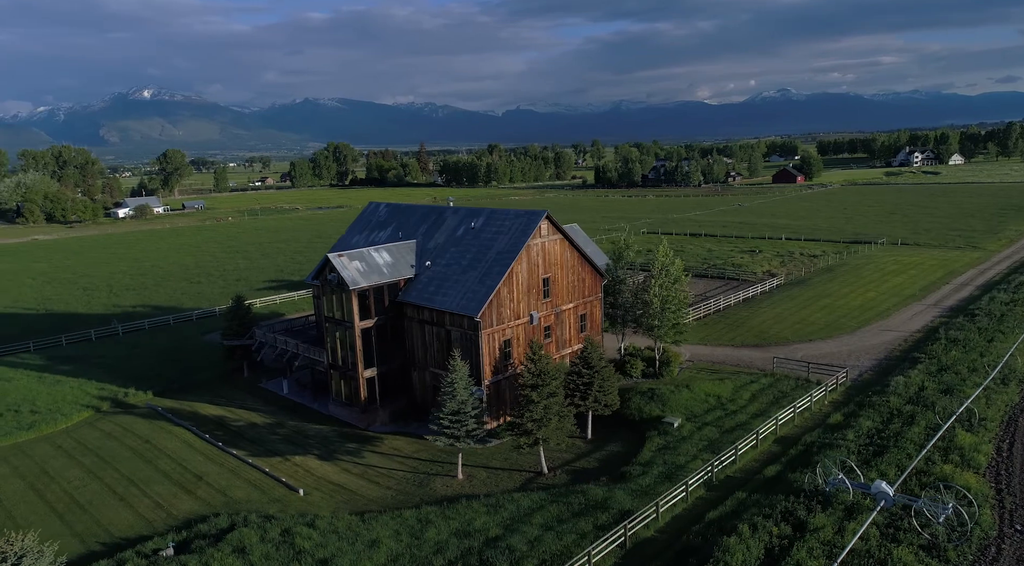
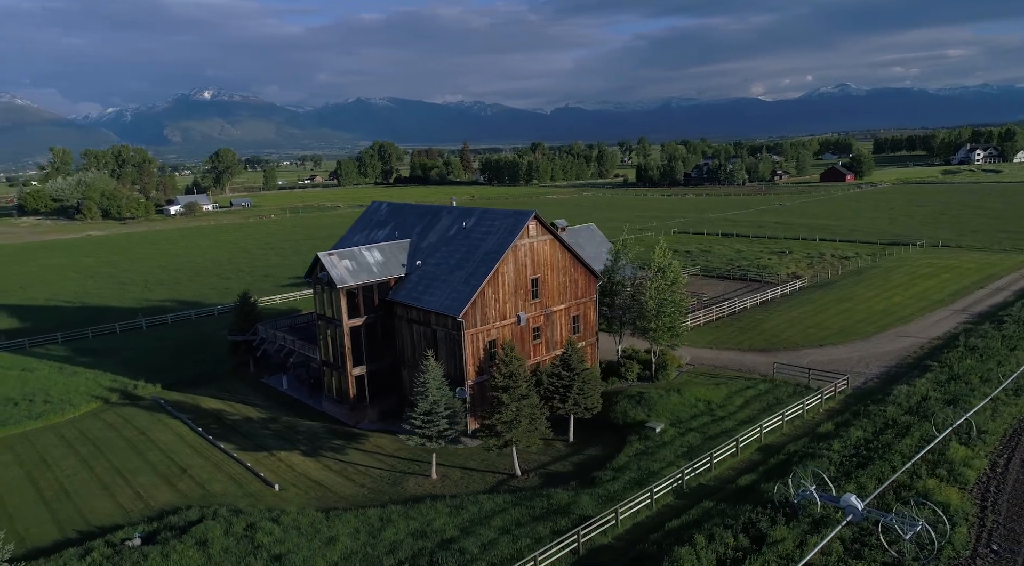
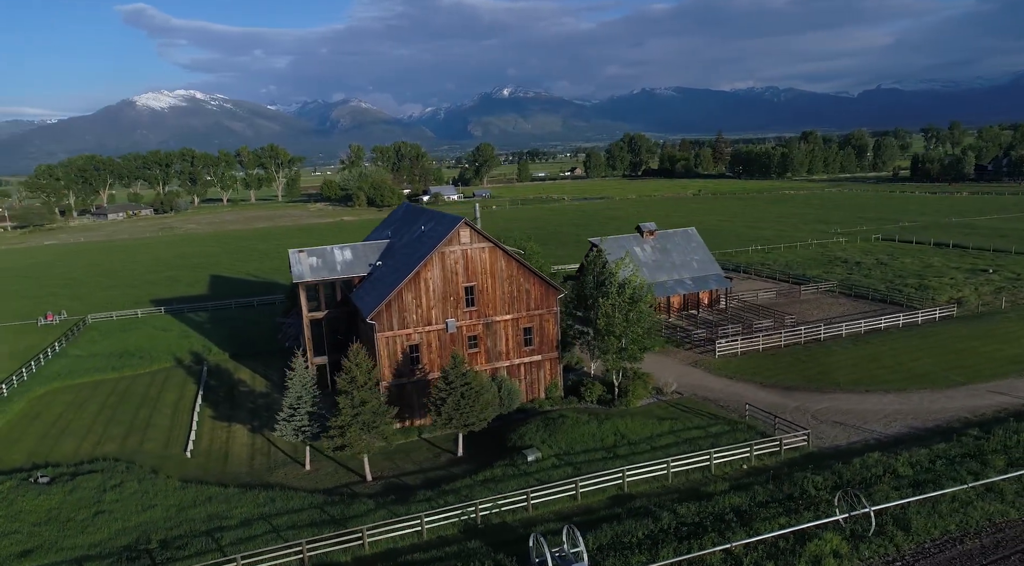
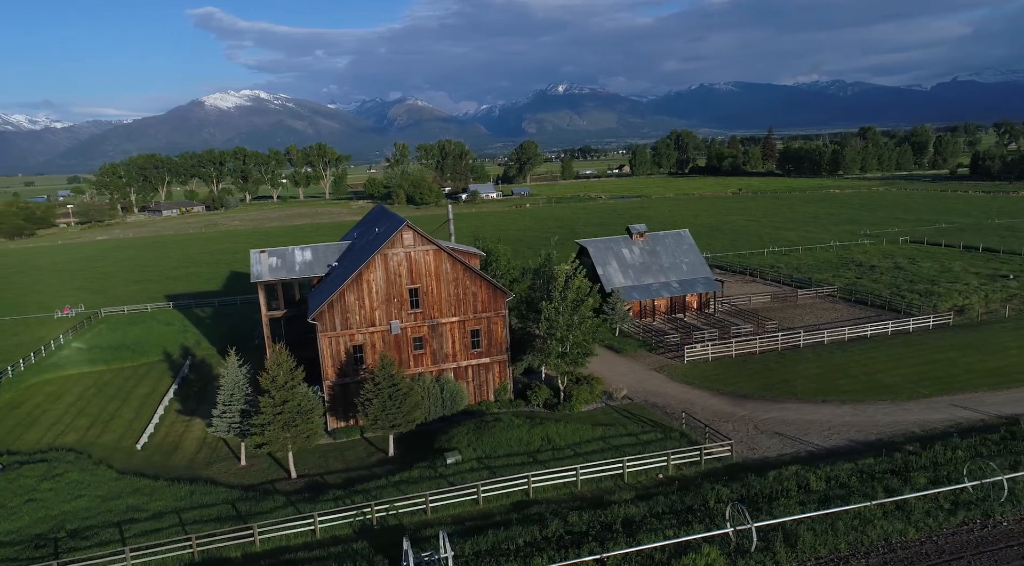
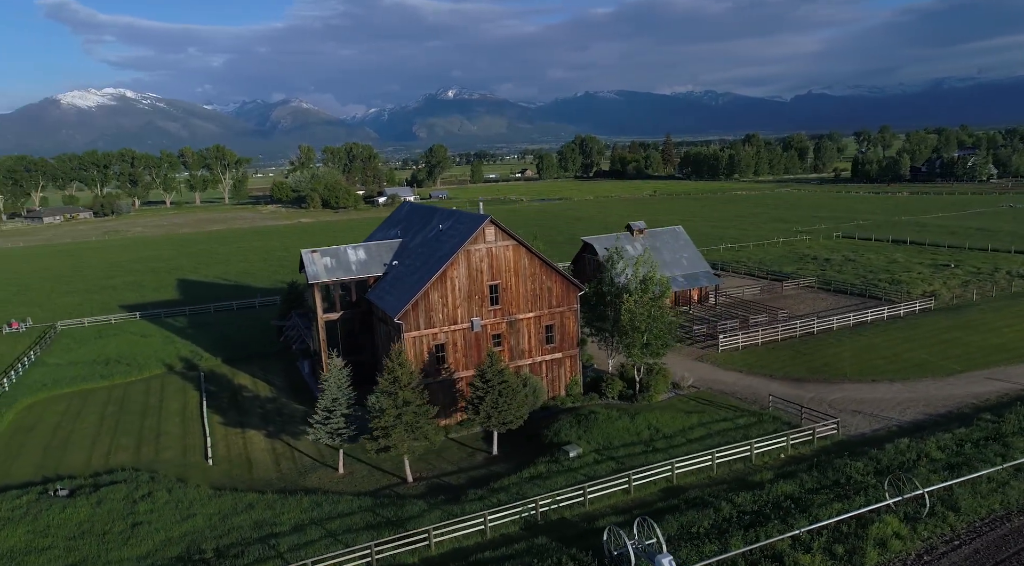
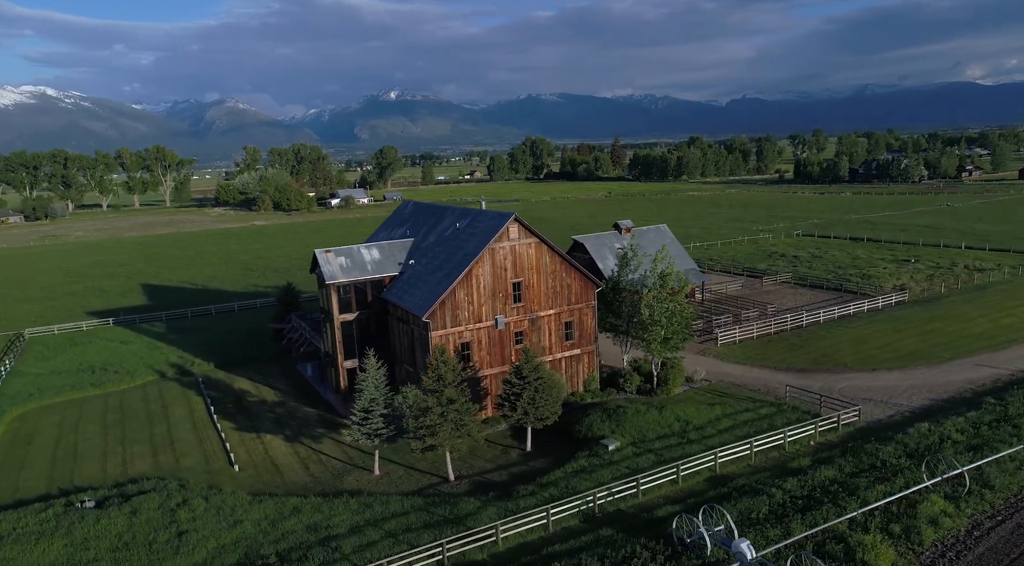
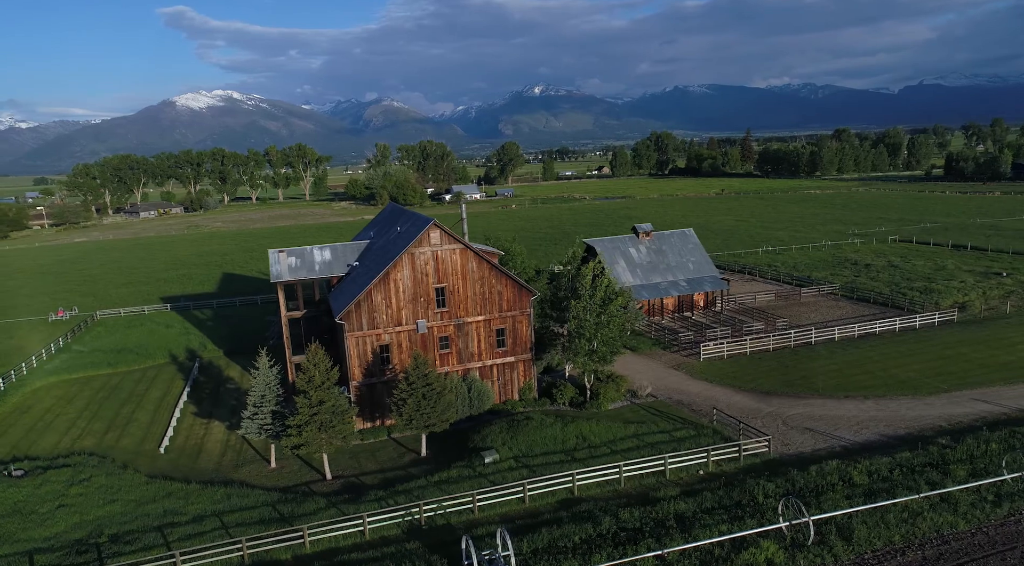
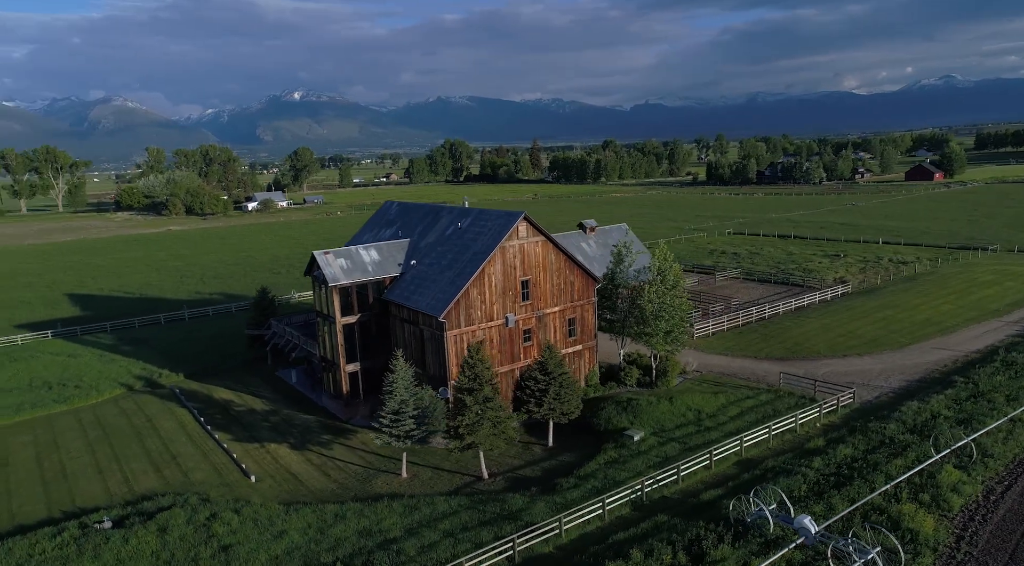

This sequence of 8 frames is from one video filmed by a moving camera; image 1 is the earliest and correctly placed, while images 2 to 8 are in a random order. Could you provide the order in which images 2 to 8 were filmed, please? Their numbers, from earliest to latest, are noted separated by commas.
2, 8, 6, 5, 3, 7, 4
